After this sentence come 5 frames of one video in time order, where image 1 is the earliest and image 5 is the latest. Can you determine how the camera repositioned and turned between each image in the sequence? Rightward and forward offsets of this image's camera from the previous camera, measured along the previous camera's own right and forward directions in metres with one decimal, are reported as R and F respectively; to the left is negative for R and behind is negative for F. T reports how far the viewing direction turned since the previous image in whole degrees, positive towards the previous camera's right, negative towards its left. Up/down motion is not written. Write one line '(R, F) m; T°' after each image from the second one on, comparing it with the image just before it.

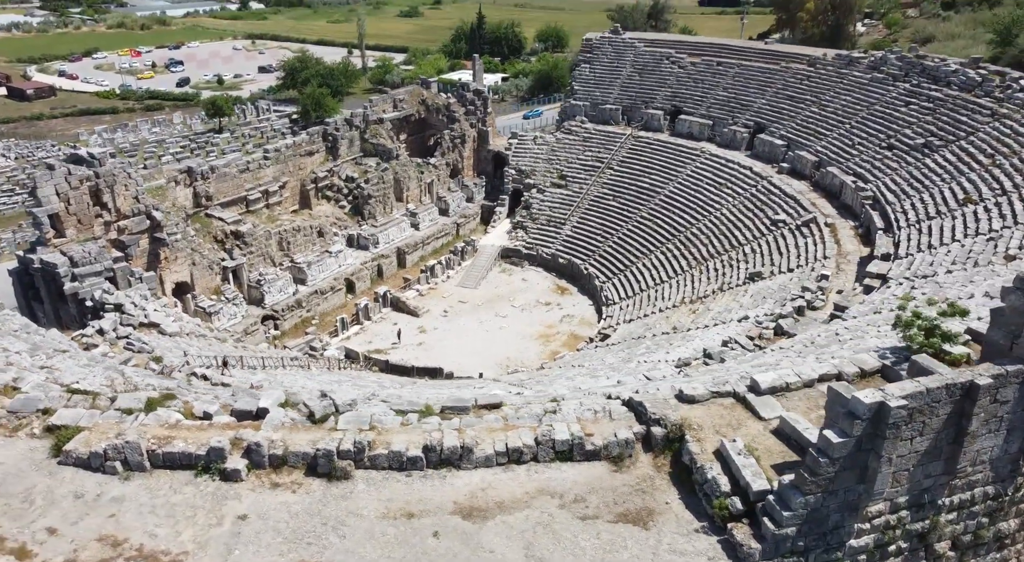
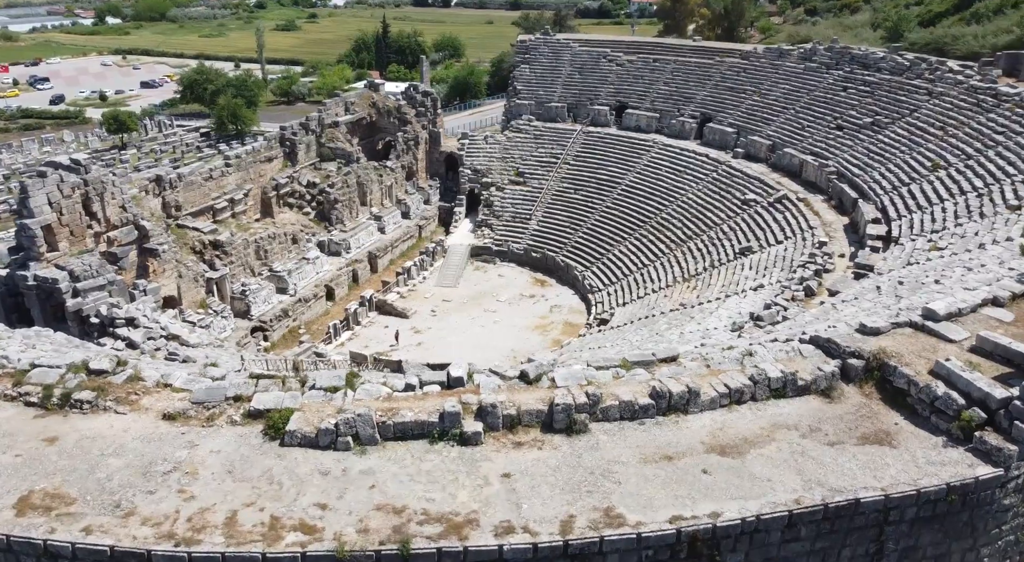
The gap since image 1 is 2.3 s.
(-3.2, +0.2) m; +8°
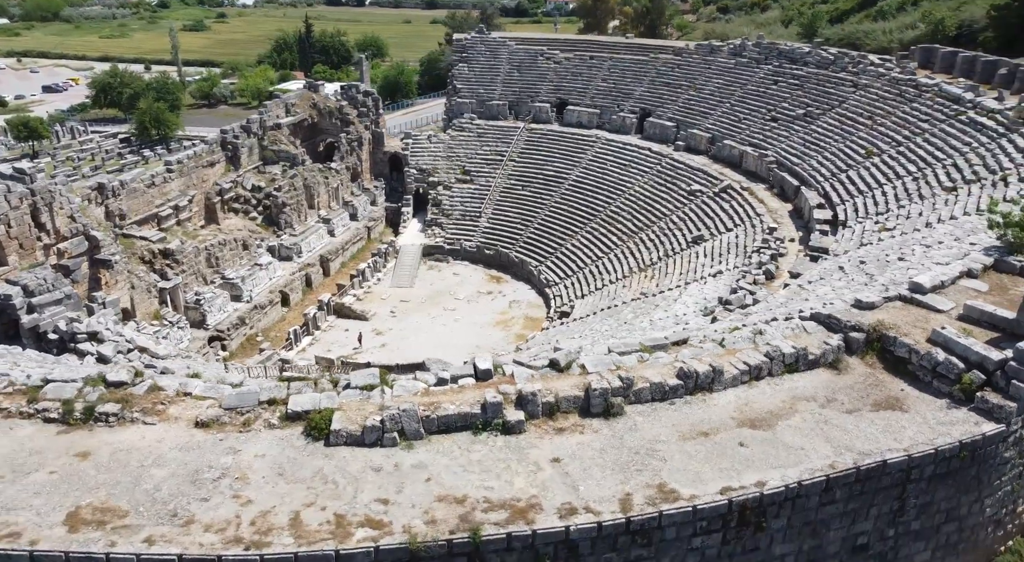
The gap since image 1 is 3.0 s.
(-1.0, -0.1) m; +5°
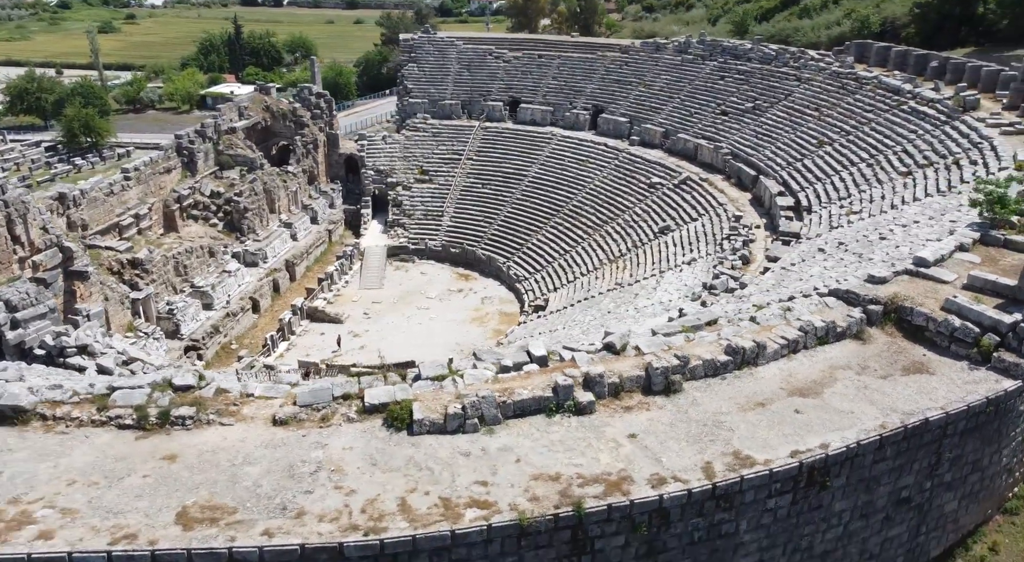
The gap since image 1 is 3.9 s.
(-1.3, -0.2) m; +5°
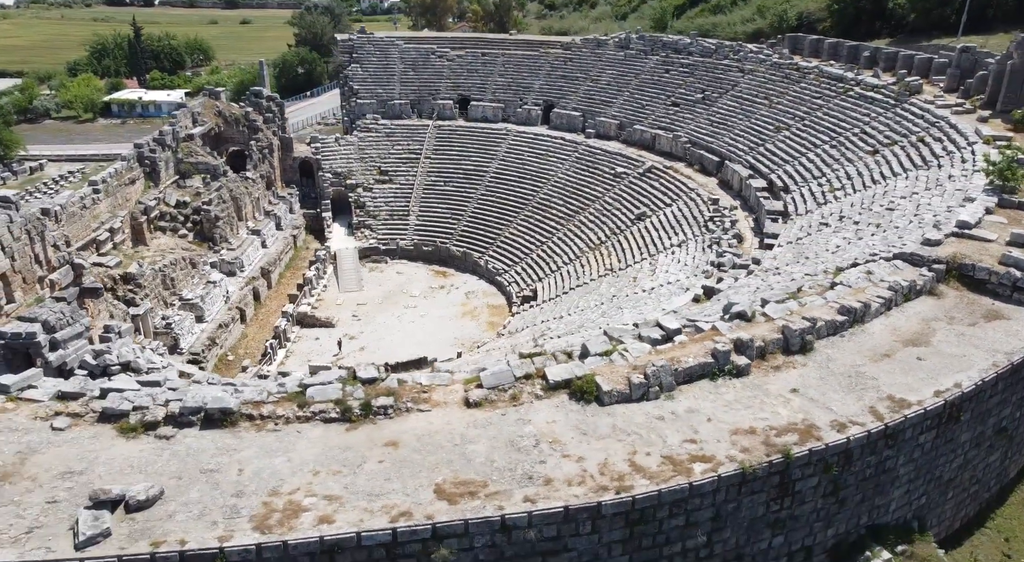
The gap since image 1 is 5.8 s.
(-2.7, -0.4) m; +7°
